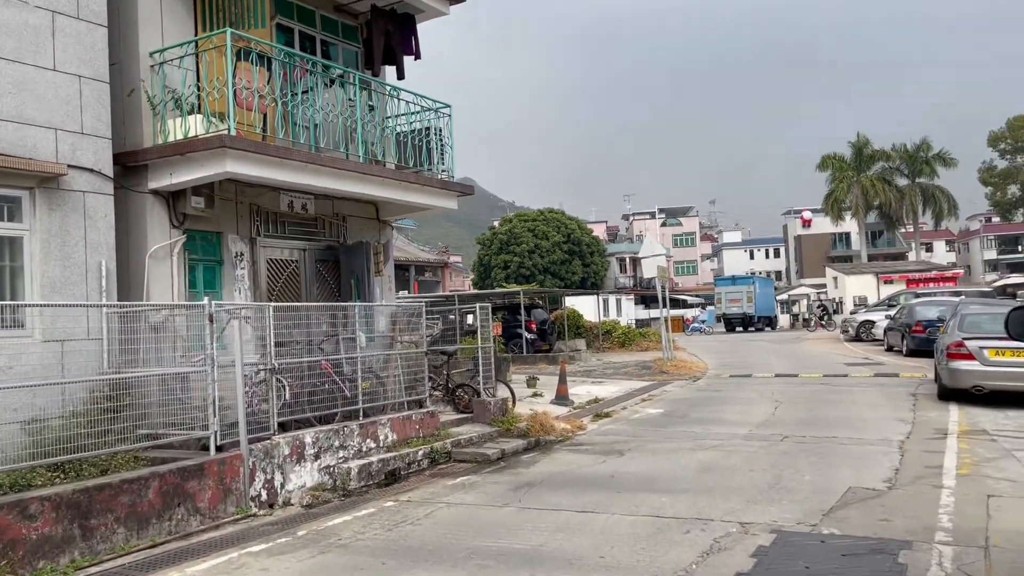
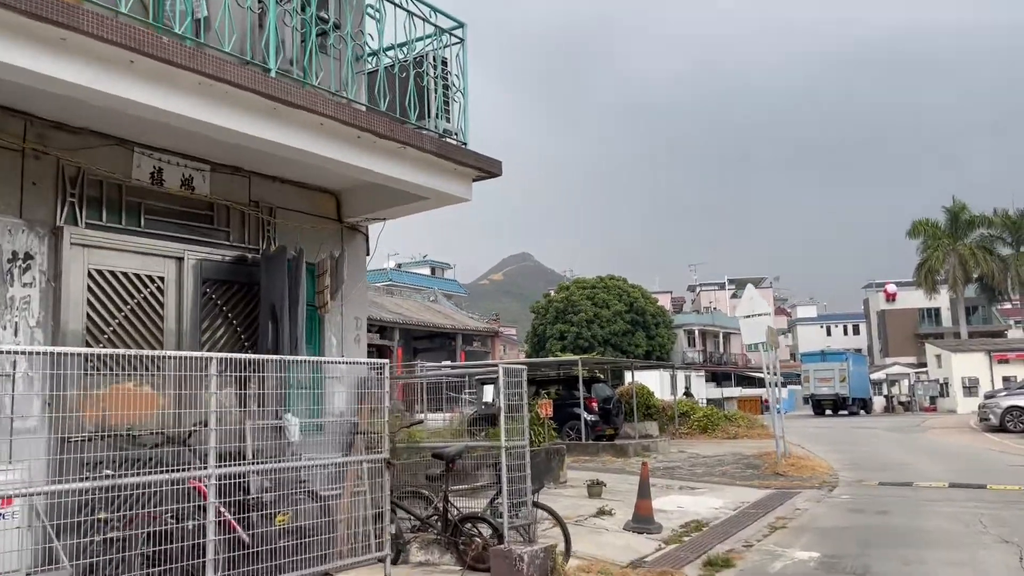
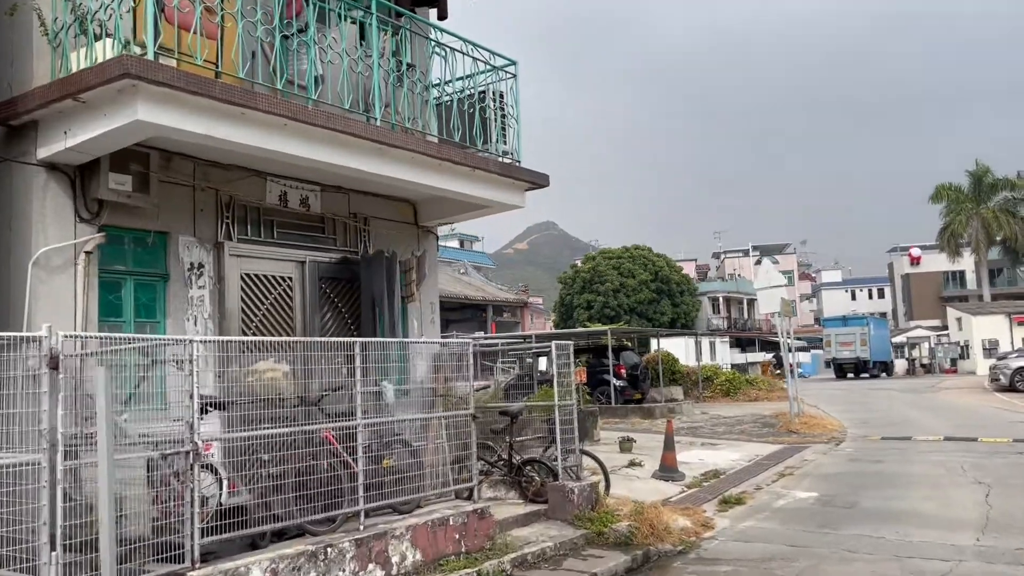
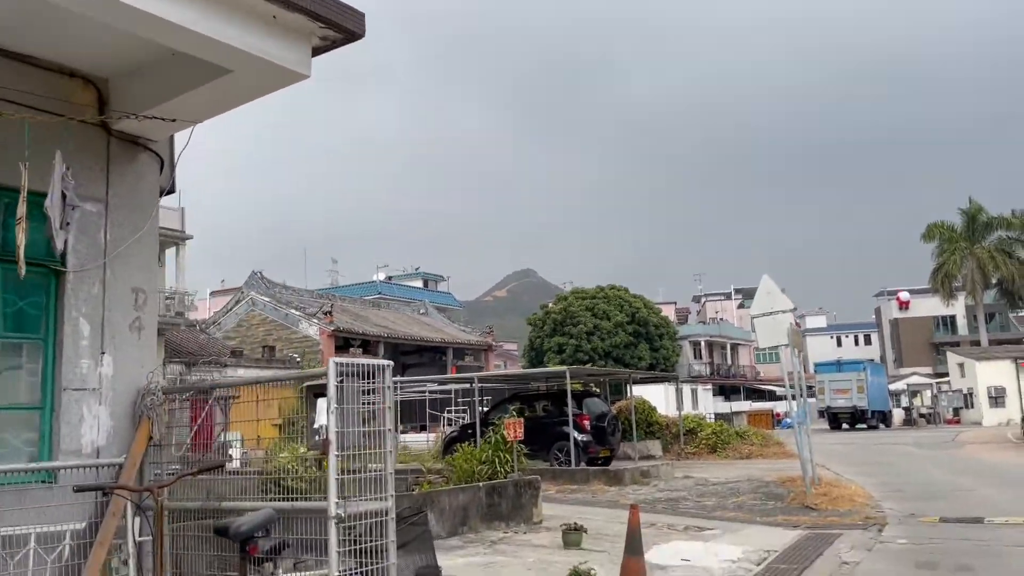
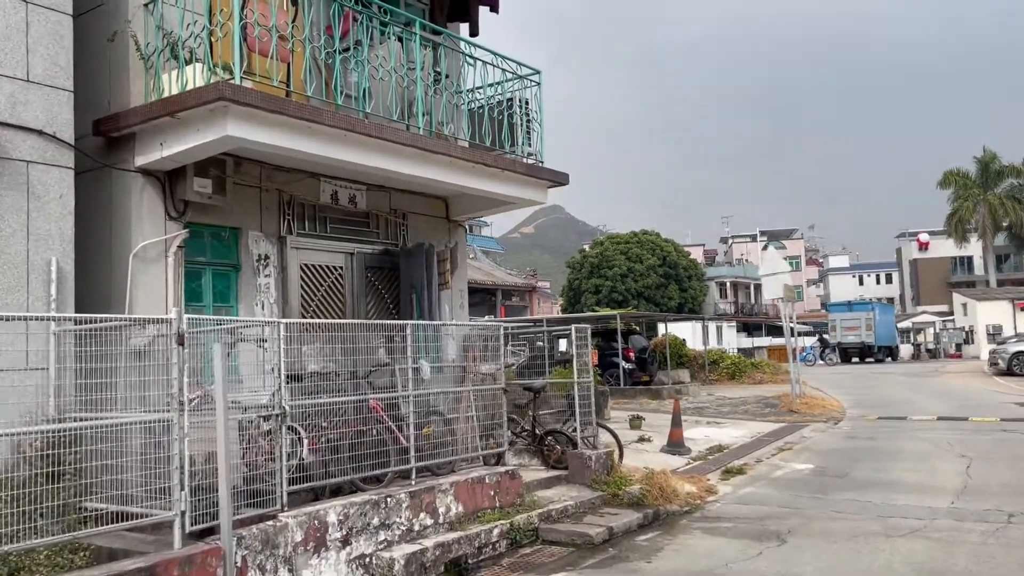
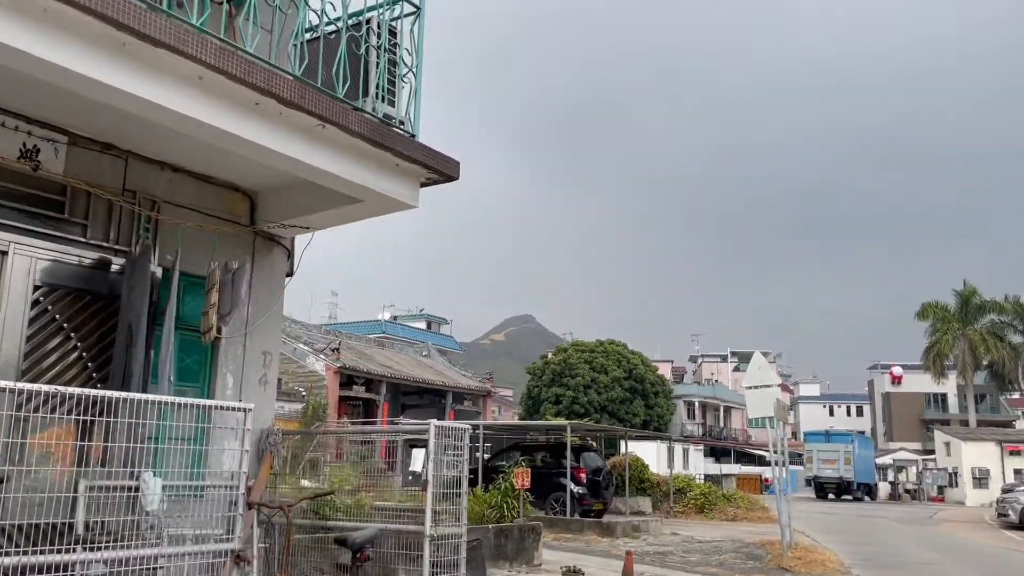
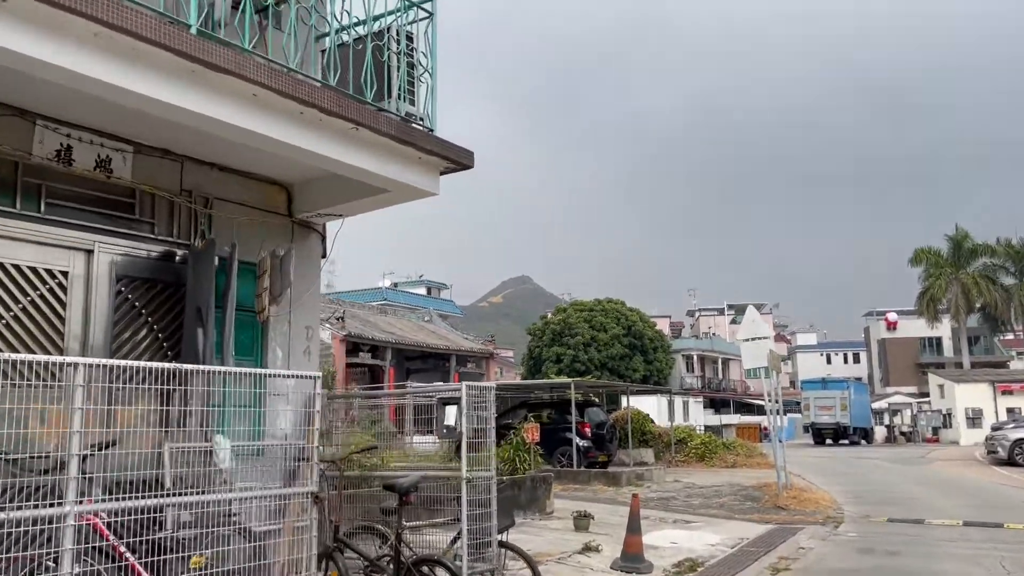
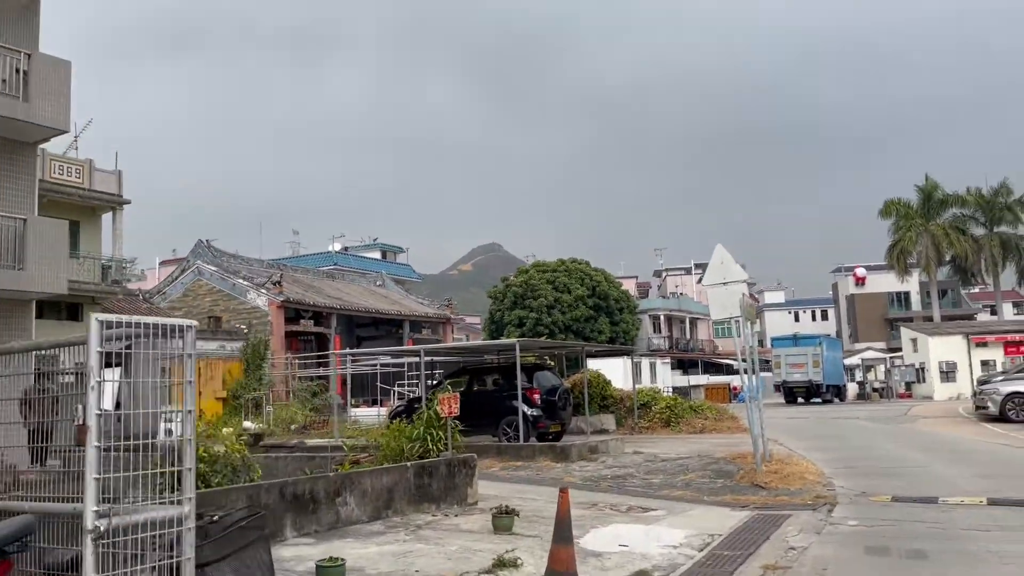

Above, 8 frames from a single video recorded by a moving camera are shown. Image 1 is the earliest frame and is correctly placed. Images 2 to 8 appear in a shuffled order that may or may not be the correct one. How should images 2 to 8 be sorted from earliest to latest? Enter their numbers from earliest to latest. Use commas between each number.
5, 3, 2, 7, 6, 4, 8
